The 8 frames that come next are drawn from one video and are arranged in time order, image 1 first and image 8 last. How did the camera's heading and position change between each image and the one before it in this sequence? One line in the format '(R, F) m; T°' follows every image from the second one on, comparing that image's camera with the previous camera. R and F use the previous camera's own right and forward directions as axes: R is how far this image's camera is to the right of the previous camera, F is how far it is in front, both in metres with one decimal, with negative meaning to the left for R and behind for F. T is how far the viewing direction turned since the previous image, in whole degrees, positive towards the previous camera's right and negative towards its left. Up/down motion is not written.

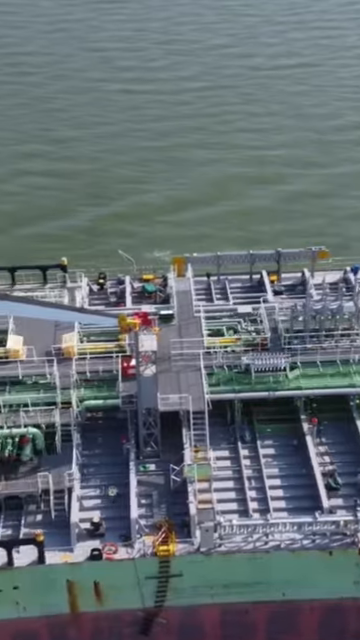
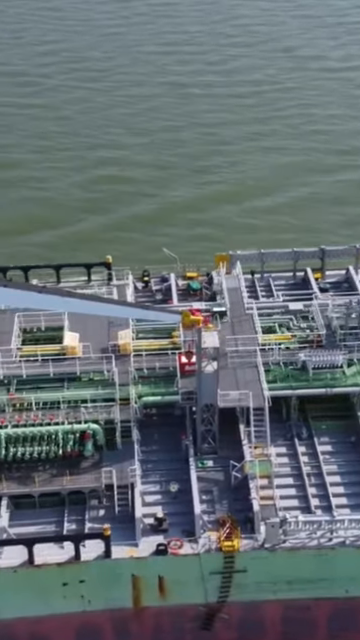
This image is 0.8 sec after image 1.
(-0.6, -0.1) m; -3°
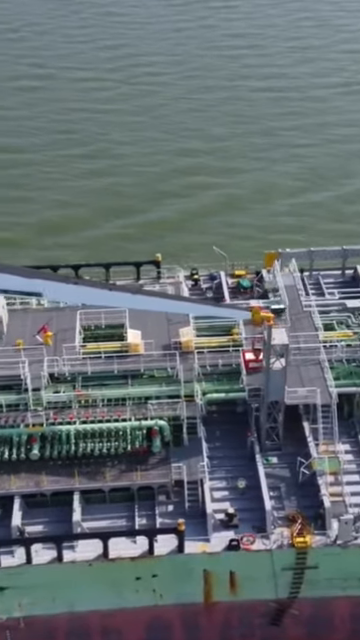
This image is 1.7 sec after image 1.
(-0.6, -0.2) m; -3°
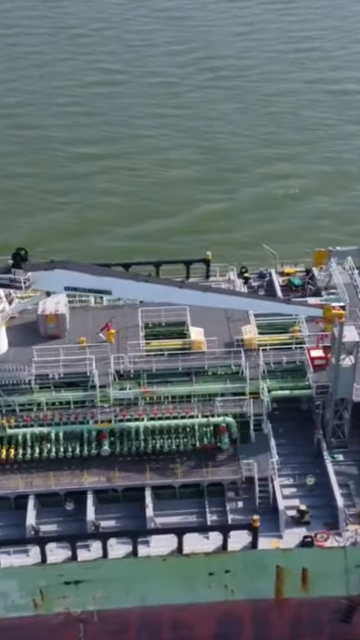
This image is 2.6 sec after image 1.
(-0.6, -0.2) m; -3°
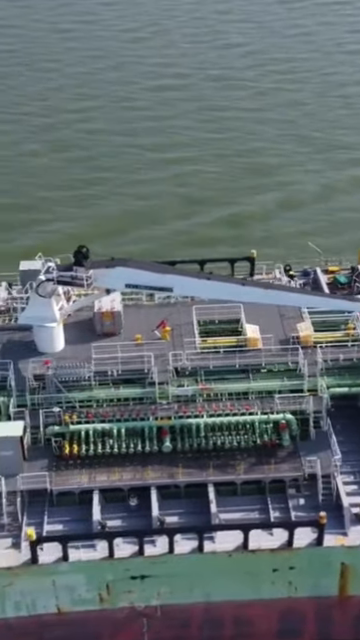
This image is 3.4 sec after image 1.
(-0.6, -0.1) m; -3°
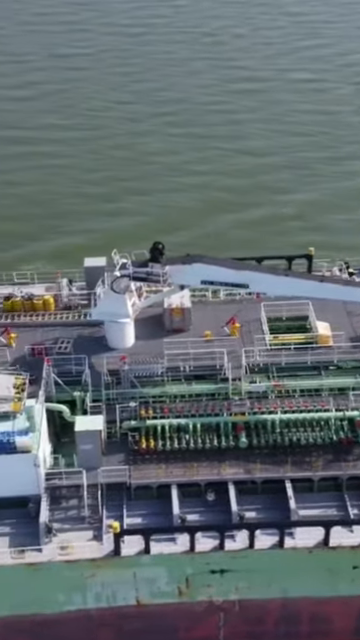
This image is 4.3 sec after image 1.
(-0.7, -0.2) m; -3°
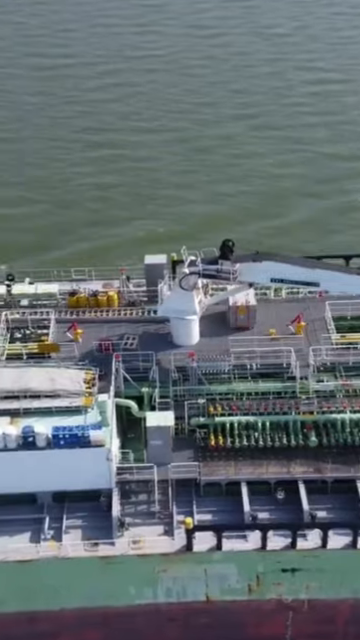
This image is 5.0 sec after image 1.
(-0.5, -0.1) m; -3°
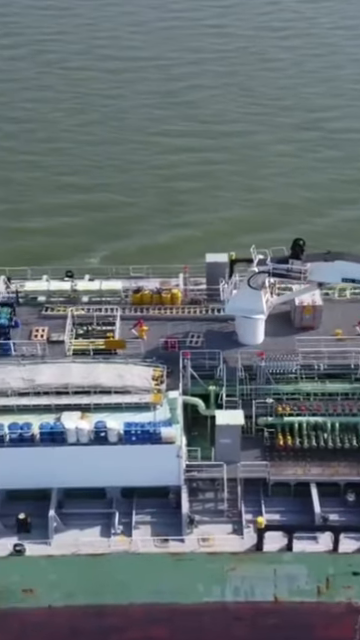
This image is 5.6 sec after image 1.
(-0.5, +0.1) m; -3°
